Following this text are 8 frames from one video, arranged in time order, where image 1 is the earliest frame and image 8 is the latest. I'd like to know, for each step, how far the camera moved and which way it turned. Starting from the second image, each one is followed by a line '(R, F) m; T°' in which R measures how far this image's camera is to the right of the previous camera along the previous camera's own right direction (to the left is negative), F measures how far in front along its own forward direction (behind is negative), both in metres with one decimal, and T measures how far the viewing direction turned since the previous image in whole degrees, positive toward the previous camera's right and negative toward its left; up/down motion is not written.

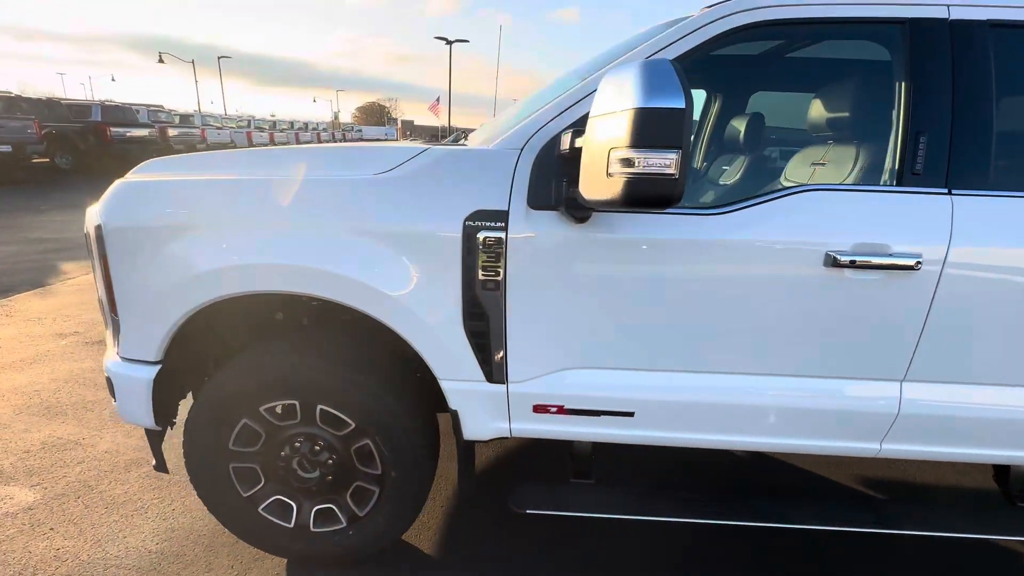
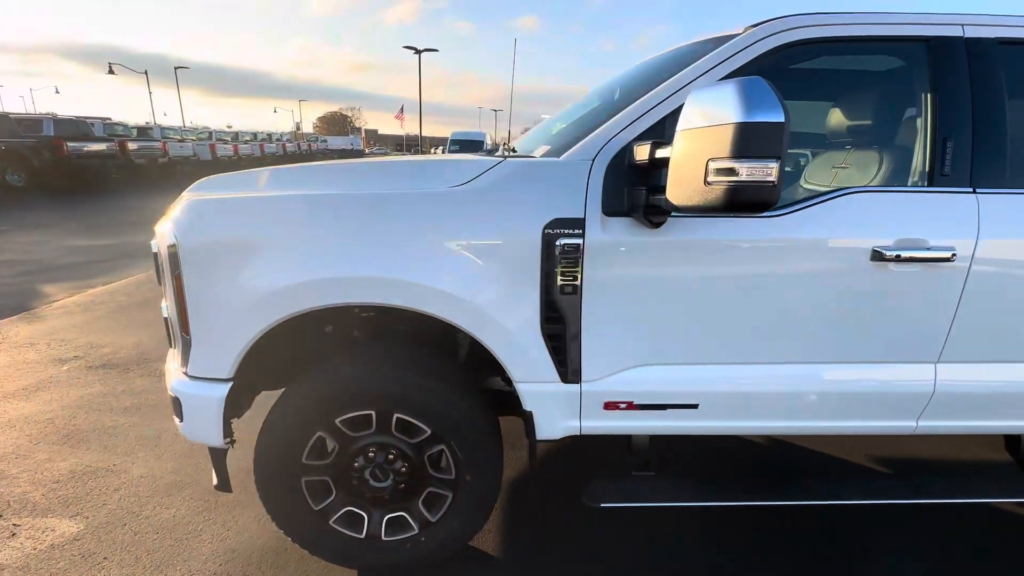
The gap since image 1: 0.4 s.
(-0.4, -0.1) m; +4°
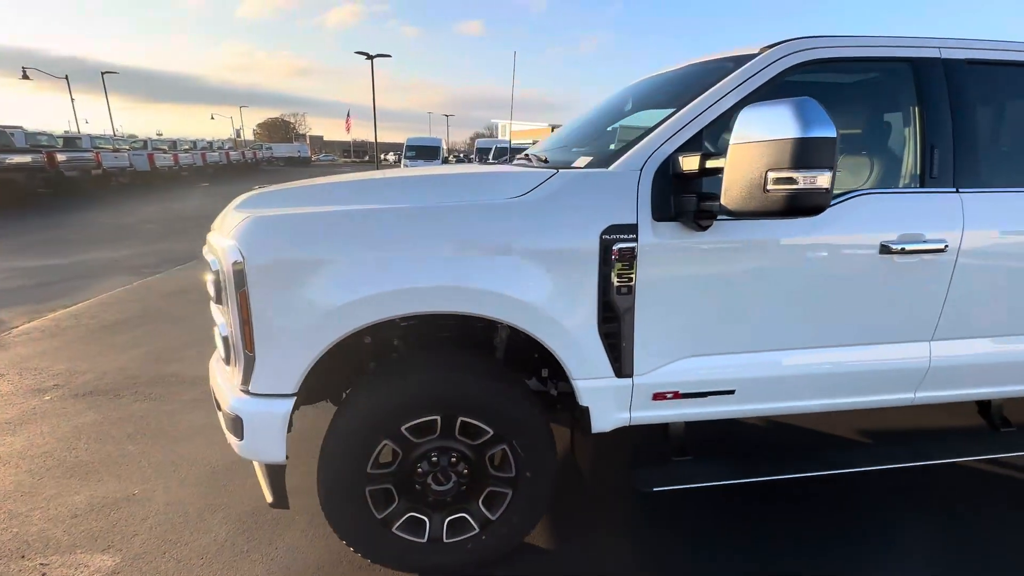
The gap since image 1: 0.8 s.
(-0.4, -0.1) m; +5°
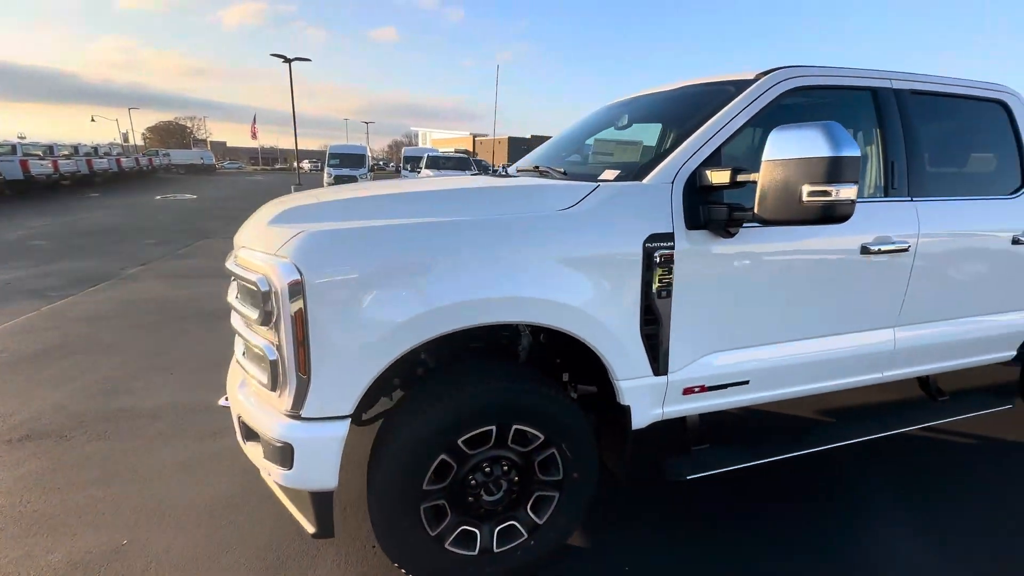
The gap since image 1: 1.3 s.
(-0.5, 0.0) m; +9°
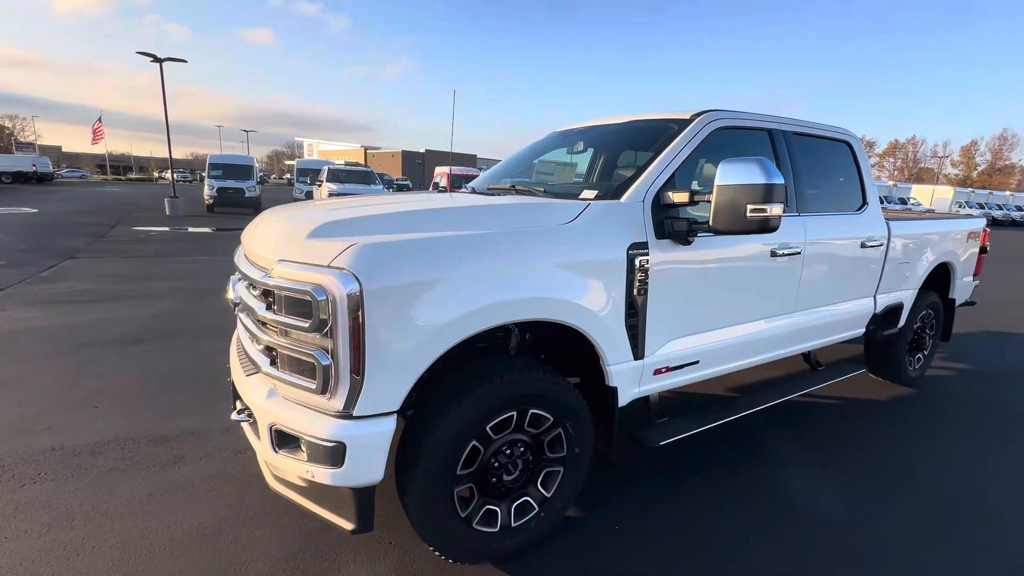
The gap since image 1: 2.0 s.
(-0.5, -0.2) m; +13°
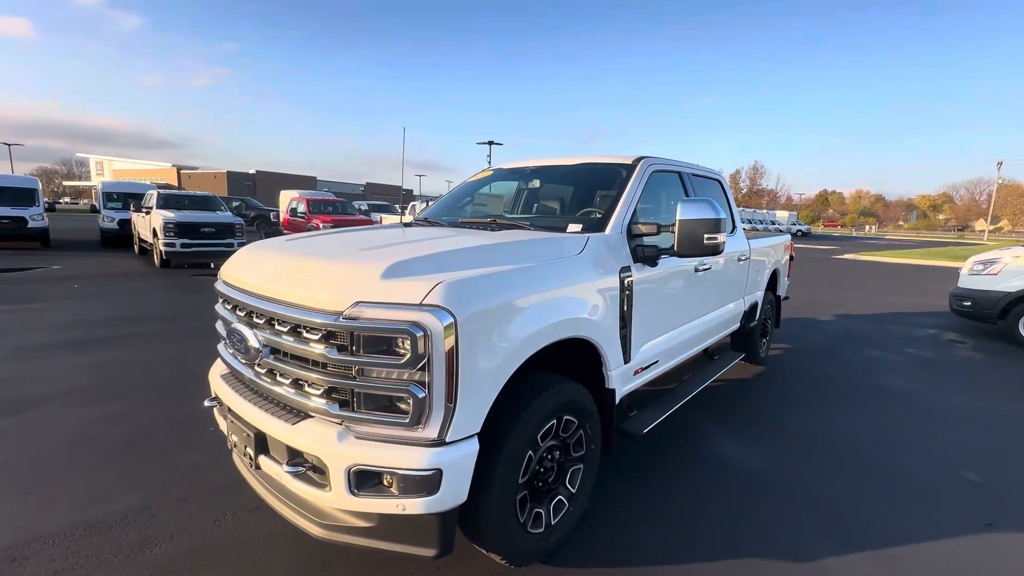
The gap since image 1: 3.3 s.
(-0.9, -0.1) m; +18°
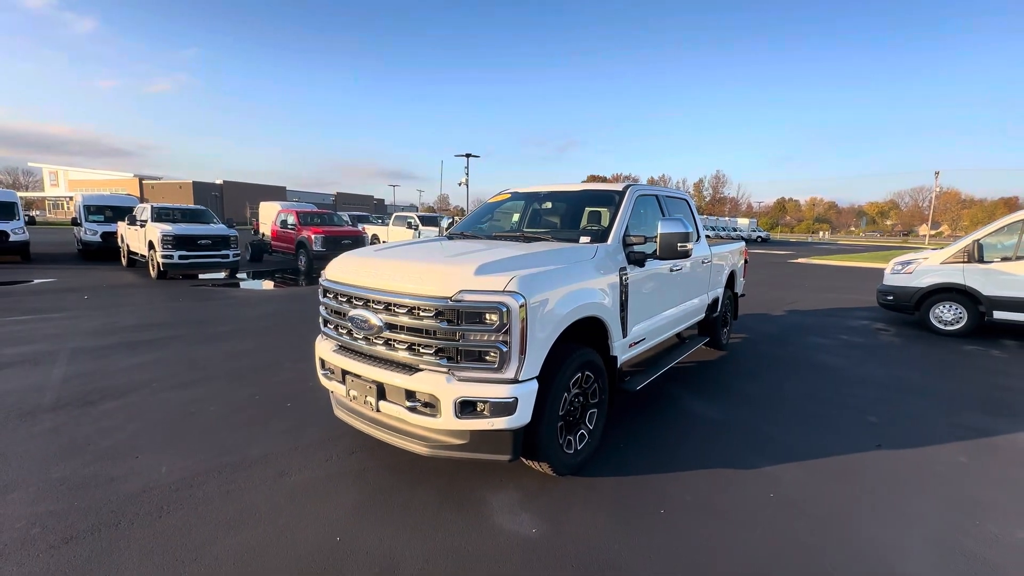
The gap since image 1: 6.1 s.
(-0.5, -1.0) m; +4°
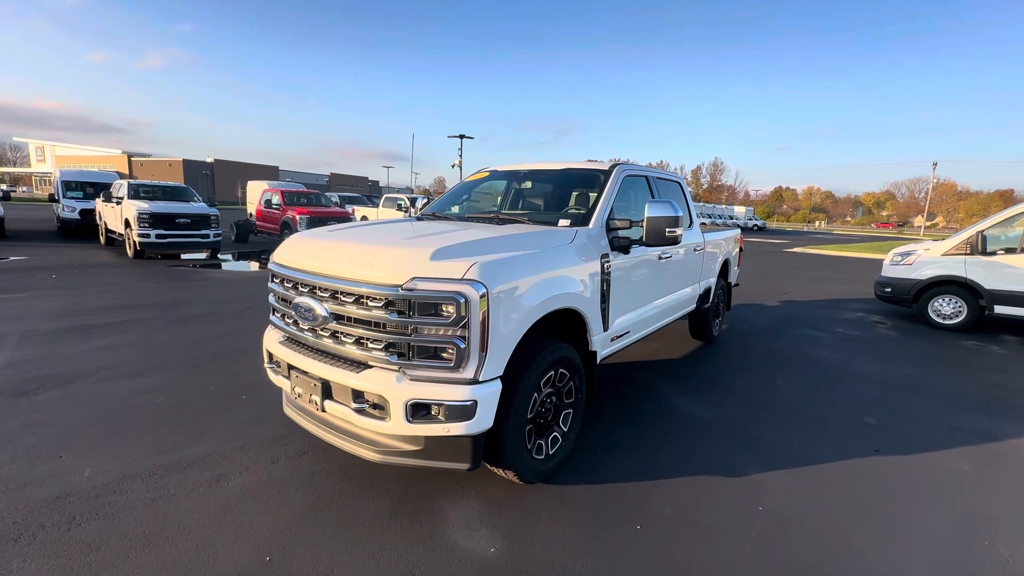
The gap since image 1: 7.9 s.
(+0.2, +0.4) m; +1°
